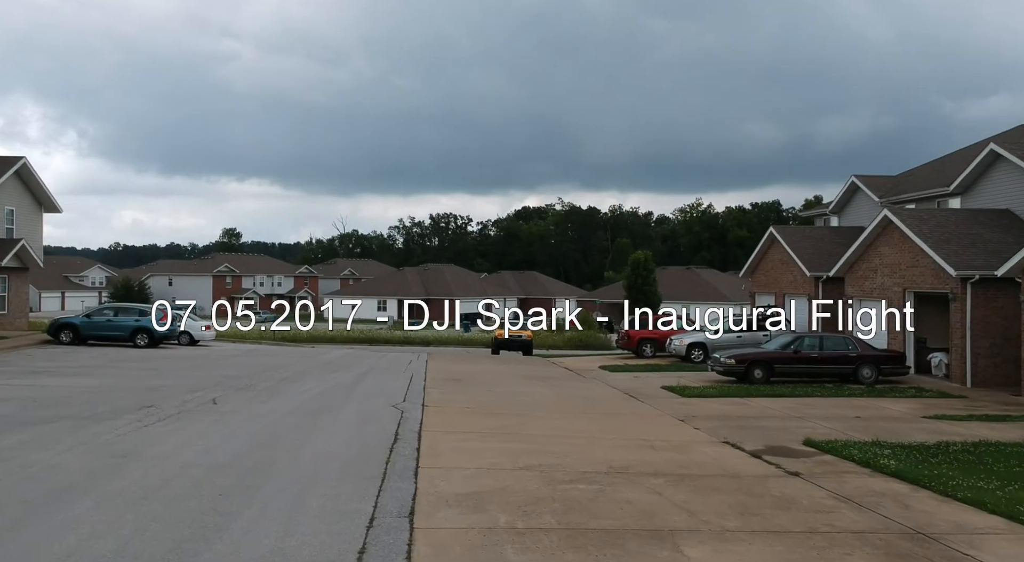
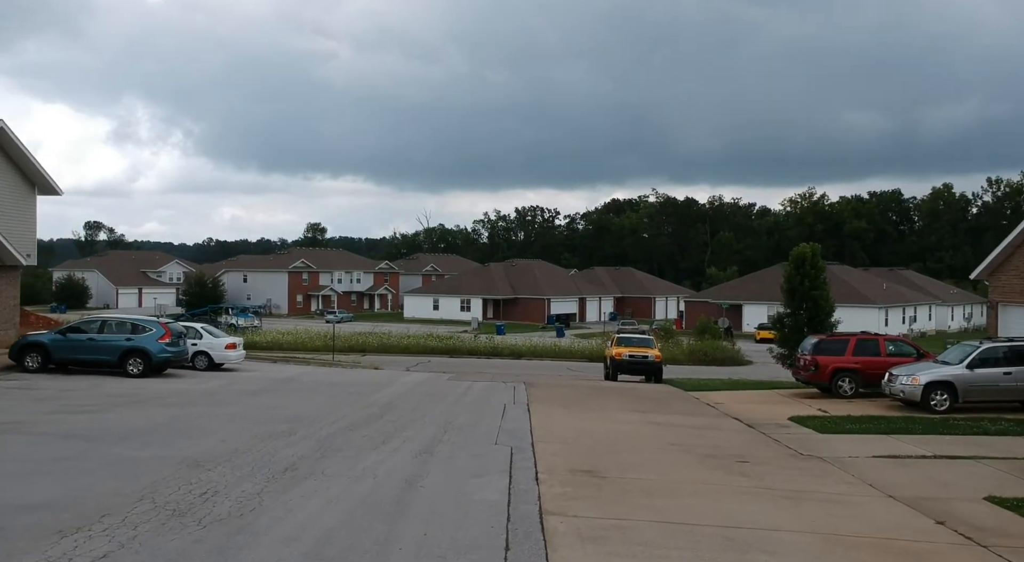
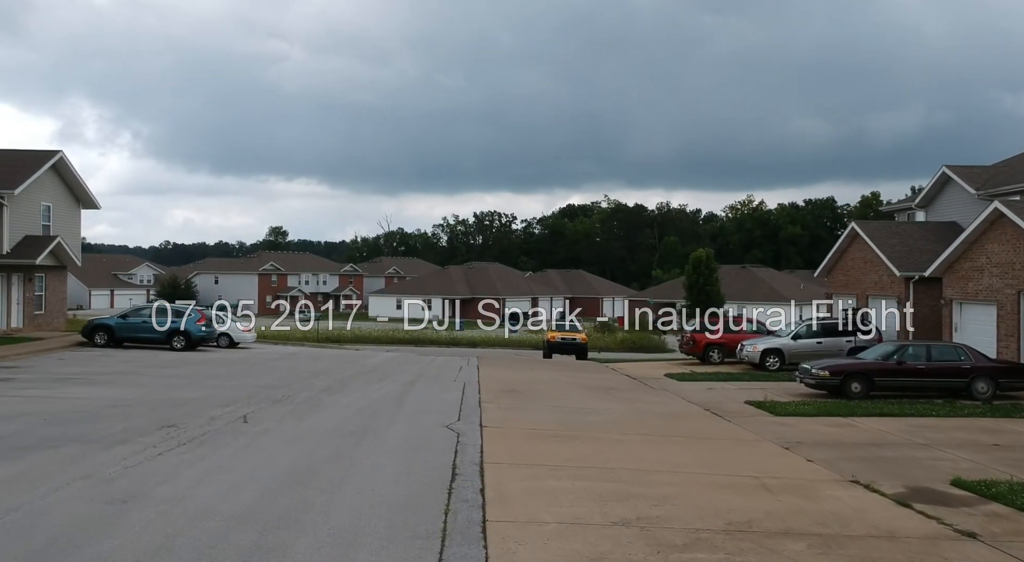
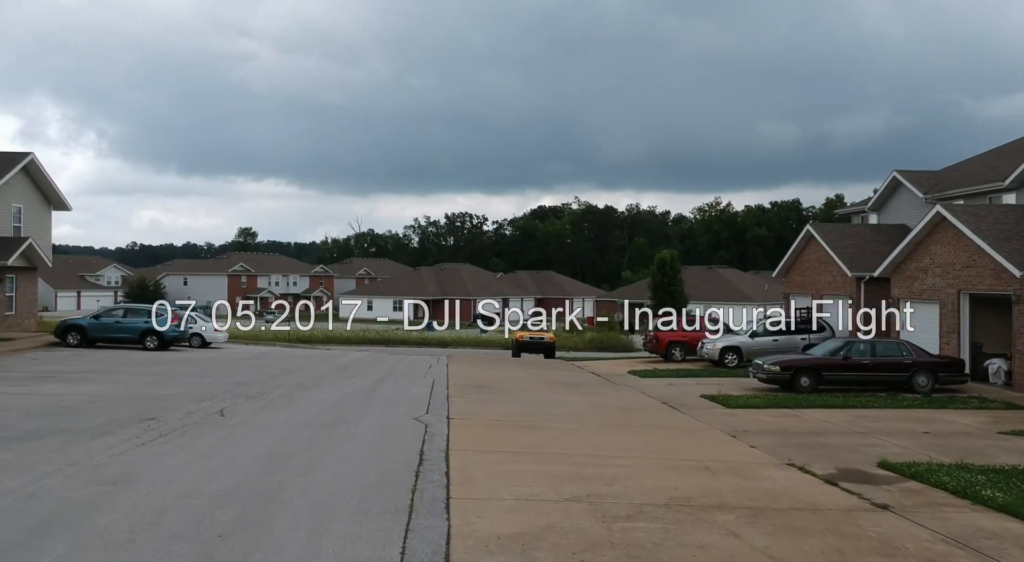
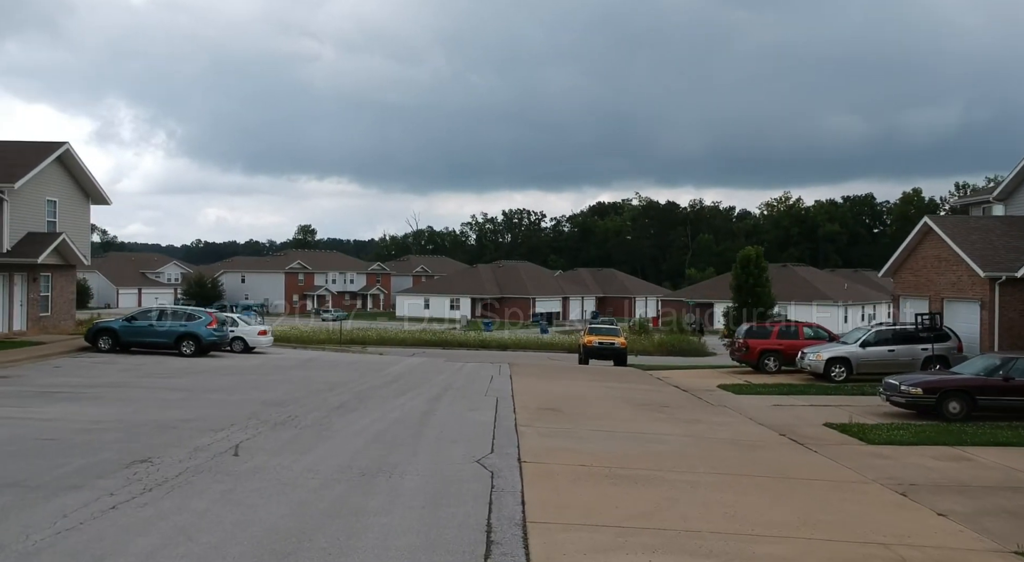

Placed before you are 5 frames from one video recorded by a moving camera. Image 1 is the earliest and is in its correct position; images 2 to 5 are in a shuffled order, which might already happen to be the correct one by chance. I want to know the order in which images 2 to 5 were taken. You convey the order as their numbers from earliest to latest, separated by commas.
4, 3, 5, 2
